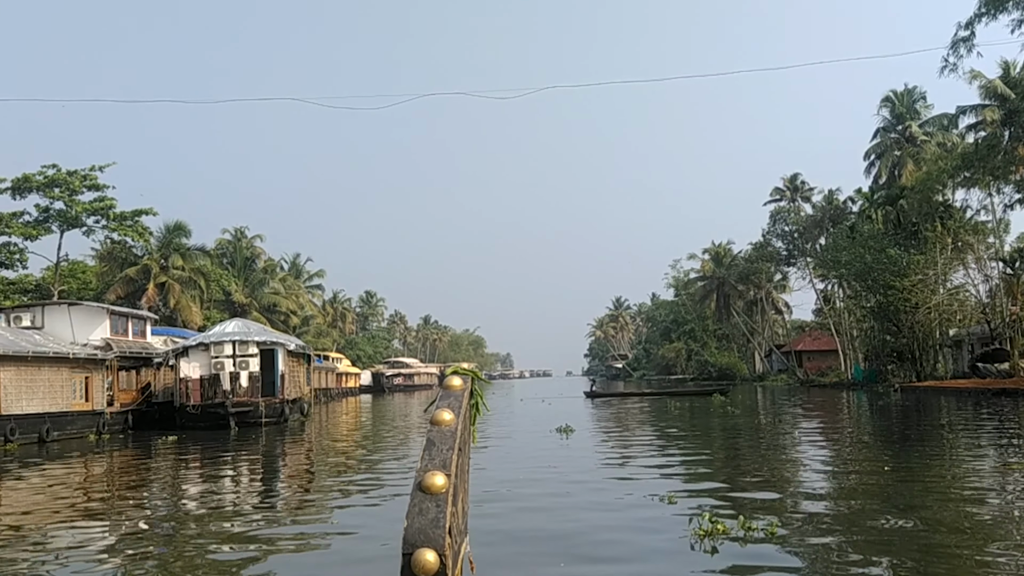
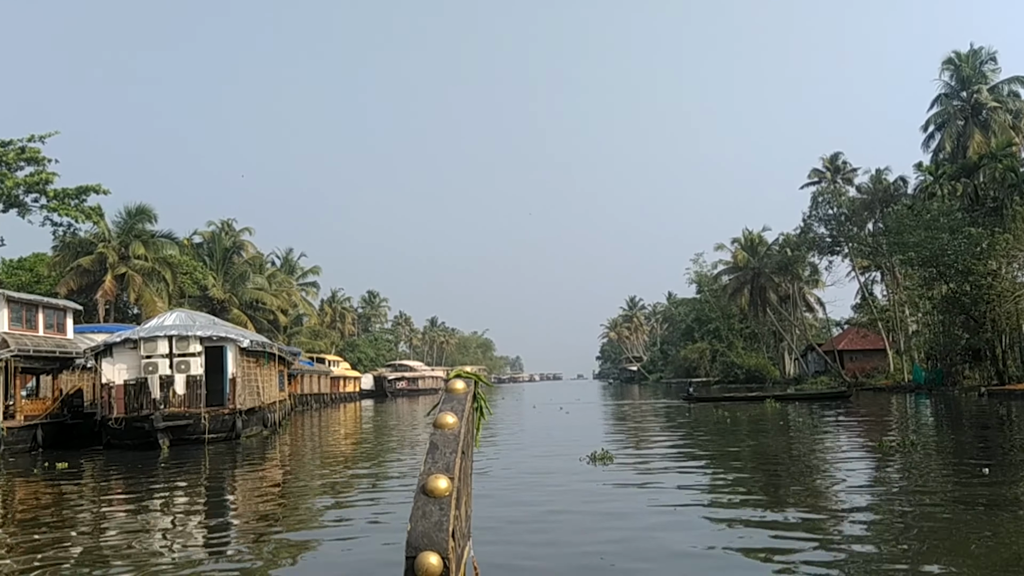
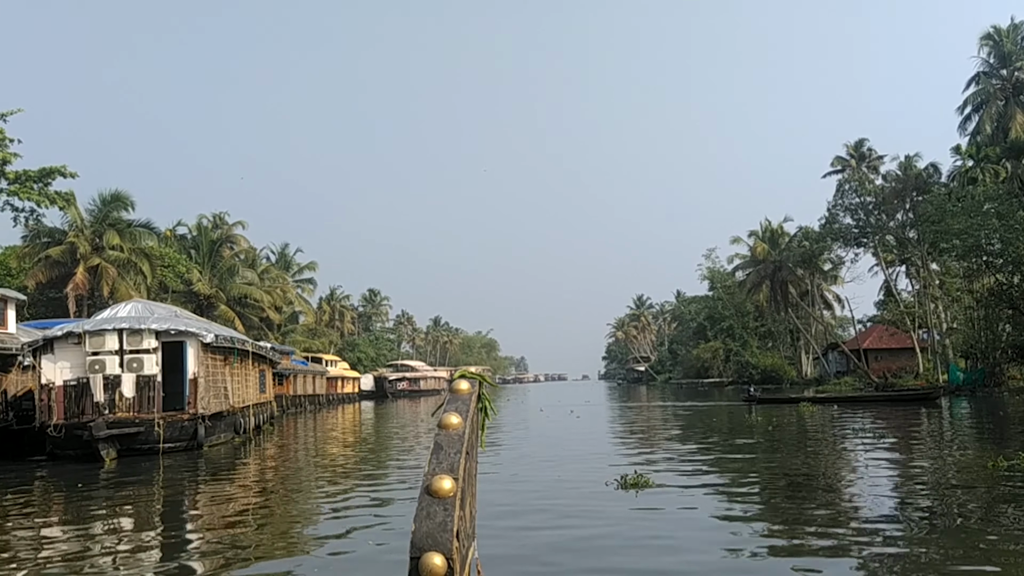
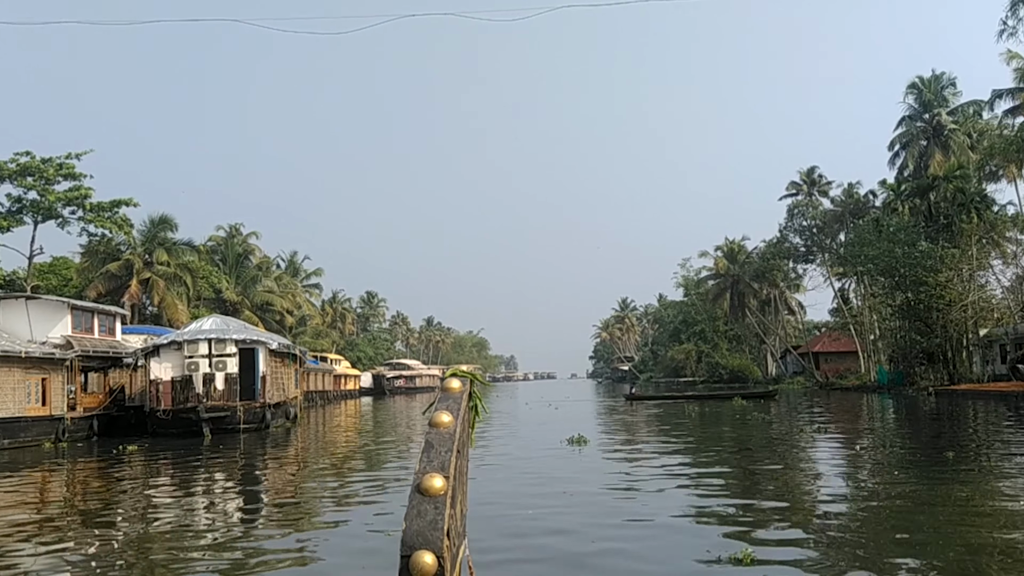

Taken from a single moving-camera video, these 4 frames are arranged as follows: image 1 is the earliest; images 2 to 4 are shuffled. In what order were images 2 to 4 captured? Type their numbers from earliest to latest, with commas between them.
4, 2, 3
